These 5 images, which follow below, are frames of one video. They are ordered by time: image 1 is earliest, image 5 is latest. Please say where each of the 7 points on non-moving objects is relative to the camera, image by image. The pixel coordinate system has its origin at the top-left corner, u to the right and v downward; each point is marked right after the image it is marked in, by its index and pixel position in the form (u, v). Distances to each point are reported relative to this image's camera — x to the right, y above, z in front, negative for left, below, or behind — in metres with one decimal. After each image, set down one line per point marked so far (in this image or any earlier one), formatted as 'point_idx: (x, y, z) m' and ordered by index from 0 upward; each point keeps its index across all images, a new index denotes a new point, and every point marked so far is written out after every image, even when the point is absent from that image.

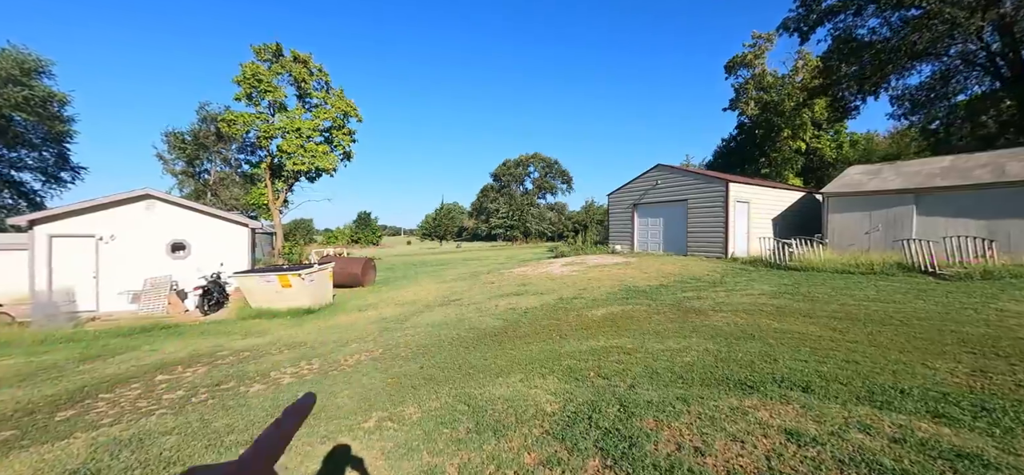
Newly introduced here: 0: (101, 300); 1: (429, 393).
0: (-10.4, -1.6, +11.0) m
1: (-0.8, -1.6, +4.5) m
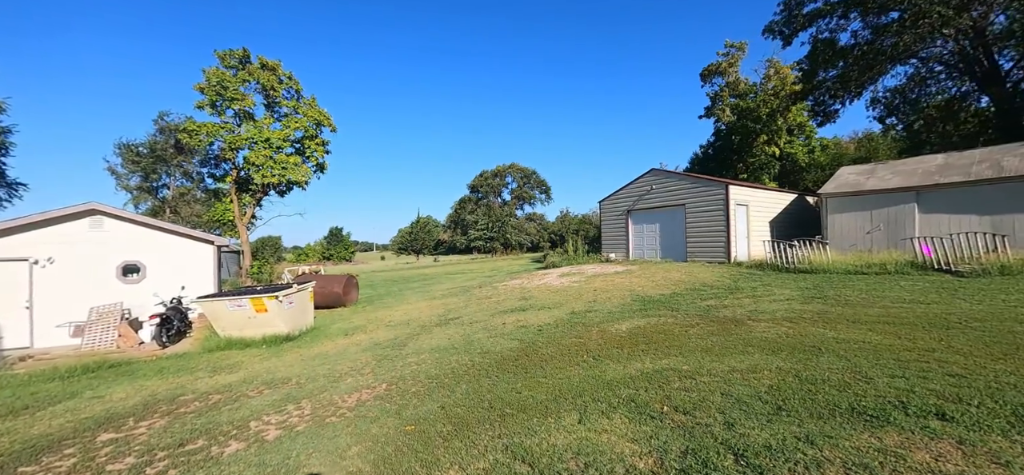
0: (-10.3, -2.1, +9.4) m
1: (-0.4, -1.7, +3.5) m
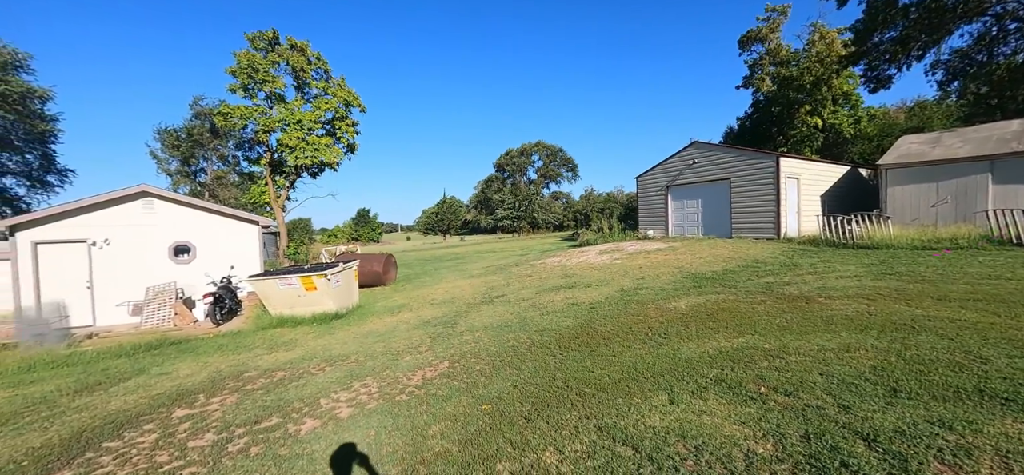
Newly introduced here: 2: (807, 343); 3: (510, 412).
0: (-9.3, -1.7, +9.8) m
1: (+0.3, -1.4, +3.3) m
2: (+3.2, -1.1, +4.7) m
3: (0.0, -1.5, +3.8) m
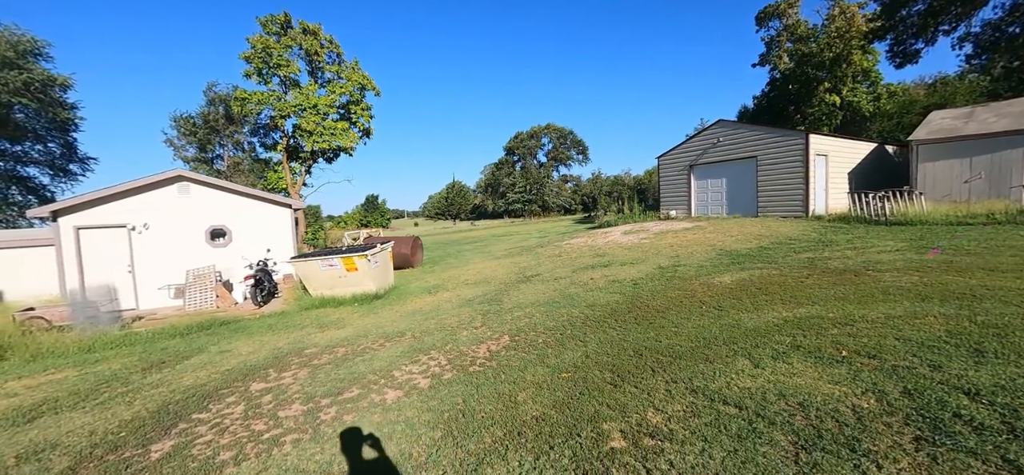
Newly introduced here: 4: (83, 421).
0: (-8.5, -1.3, +10.0) m
1: (+1.1, -1.2, +3.4) m
2: (+3.9, -0.8, +4.7) m
3: (+0.7, -1.2, +3.9) m
4: (-4.3, -1.9, +4.3) m
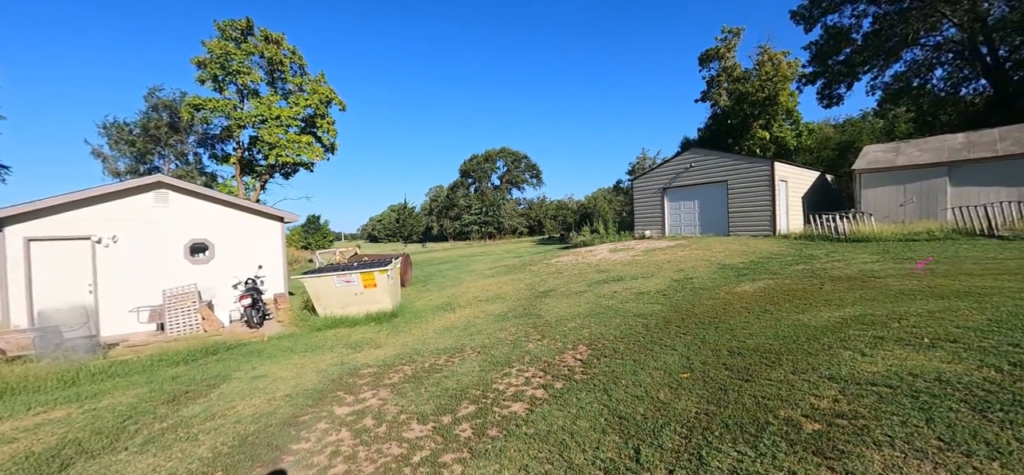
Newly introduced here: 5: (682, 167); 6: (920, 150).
0: (-8.1, -1.7, +8.7) m
1: (+2.3, -1.2, +3.6) m
2: (+4.9, -0.9, +5.3) m
3: (+1.9, -1.3, +4.0) m
4: (-3.1, -1.9, +3.7) m
5: (+6.4, +2.7, +16.8) m
6: (+13.7, +3.0, +14.6) m
